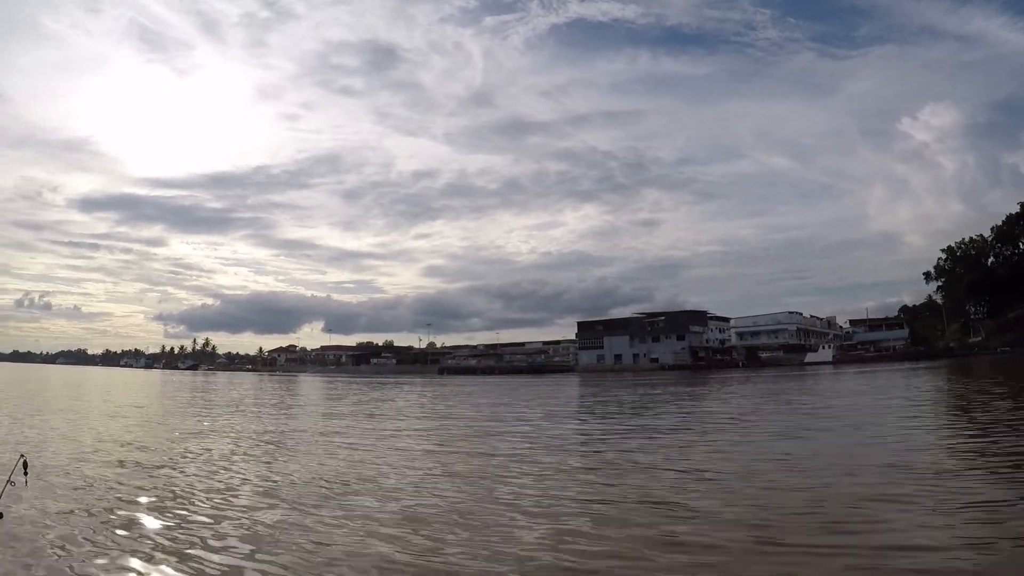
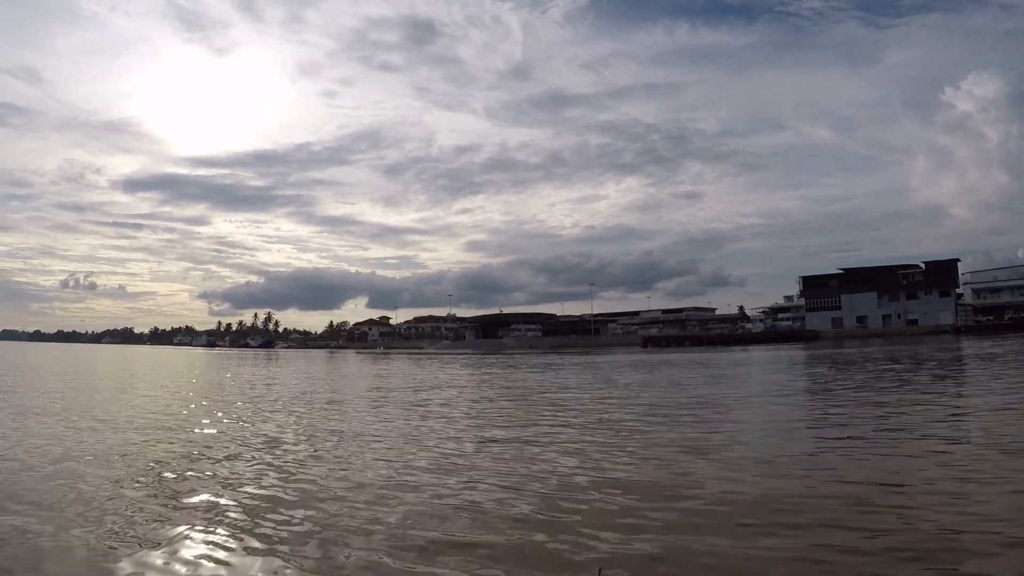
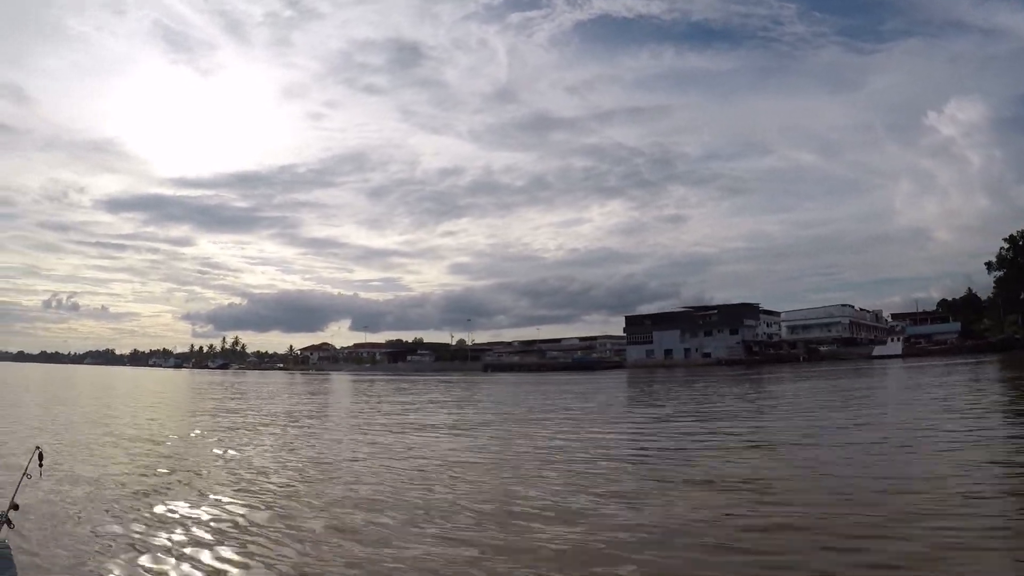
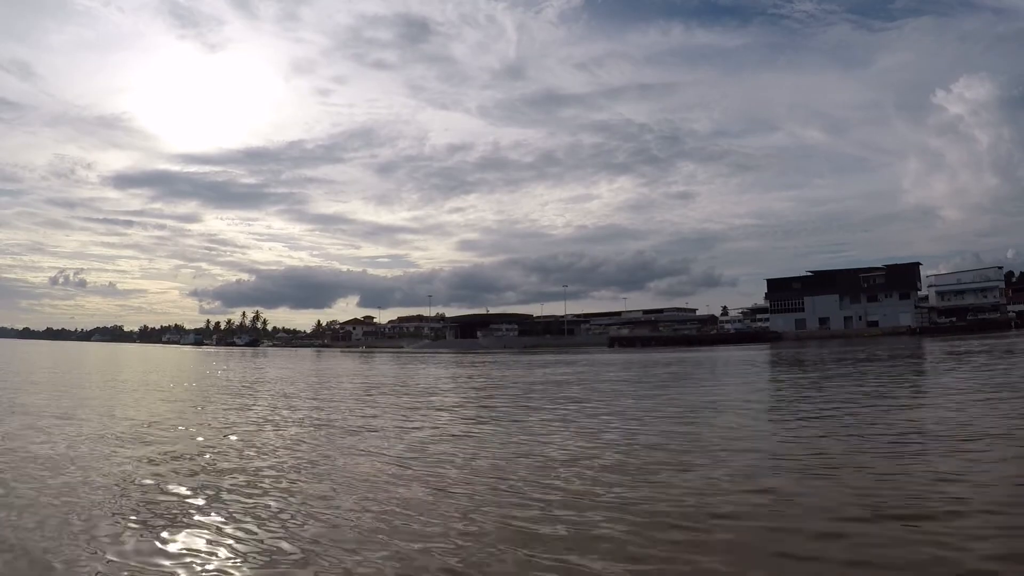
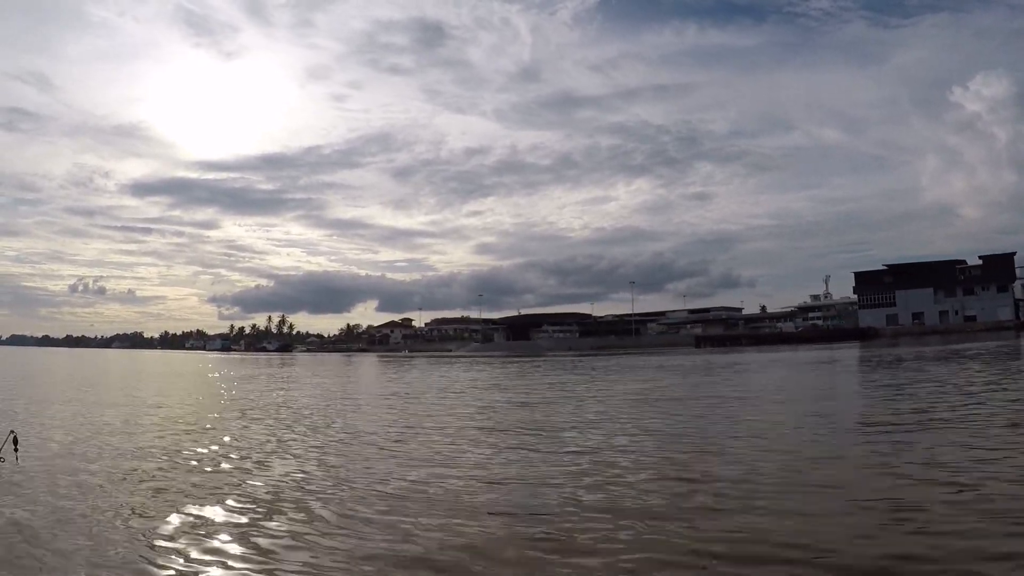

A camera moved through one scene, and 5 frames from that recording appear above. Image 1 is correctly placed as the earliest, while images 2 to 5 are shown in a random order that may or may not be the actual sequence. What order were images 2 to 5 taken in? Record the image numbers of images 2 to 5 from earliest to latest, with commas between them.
3, 4, 2, 5
